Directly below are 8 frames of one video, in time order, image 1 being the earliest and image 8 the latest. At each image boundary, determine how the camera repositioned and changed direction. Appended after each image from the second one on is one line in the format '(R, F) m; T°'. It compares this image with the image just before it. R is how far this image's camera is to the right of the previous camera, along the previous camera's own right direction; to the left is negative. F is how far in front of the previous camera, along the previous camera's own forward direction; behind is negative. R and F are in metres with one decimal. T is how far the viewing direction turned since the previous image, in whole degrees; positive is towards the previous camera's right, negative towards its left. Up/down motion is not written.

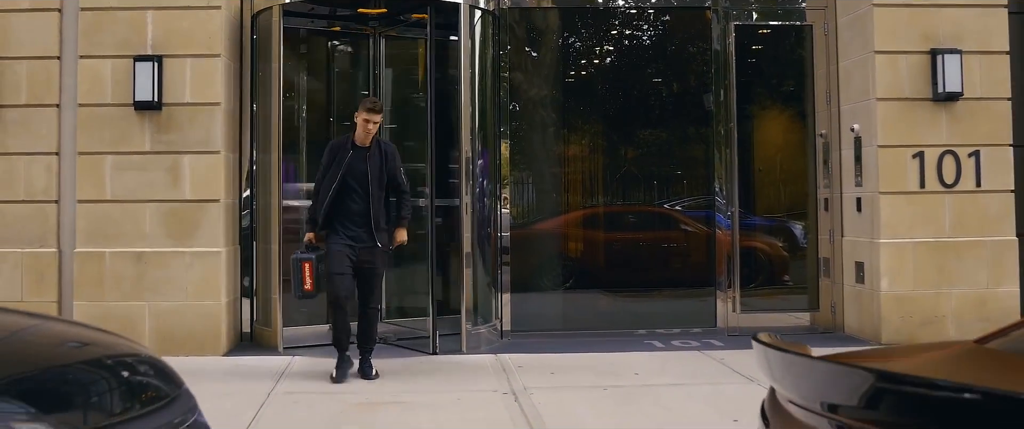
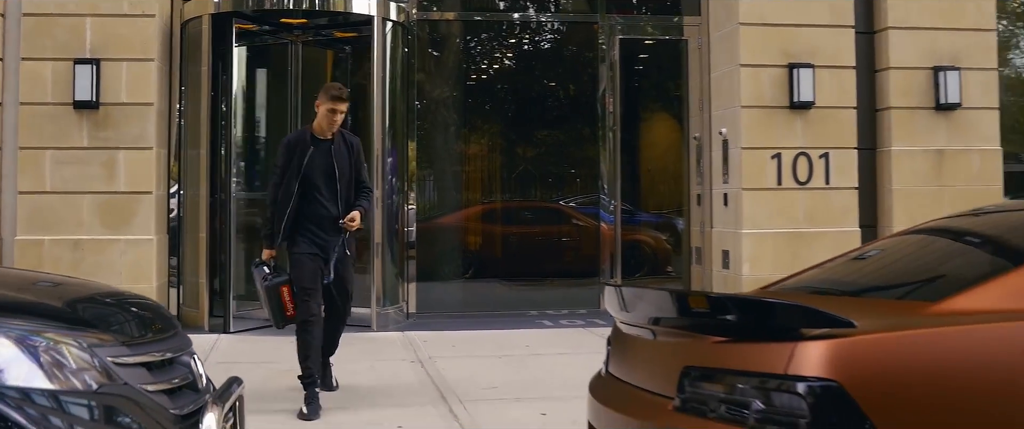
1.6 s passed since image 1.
(0.0, -0.9) m; +5°
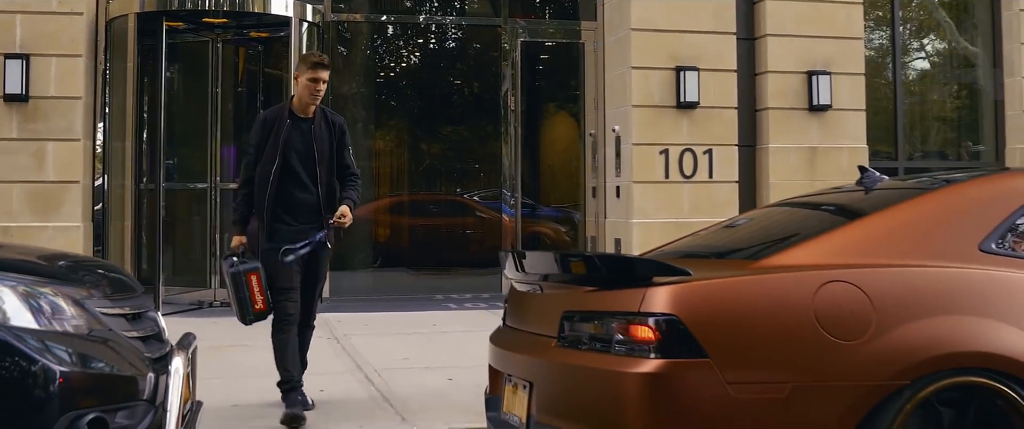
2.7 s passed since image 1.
(0.0, -0.6) m; +5°
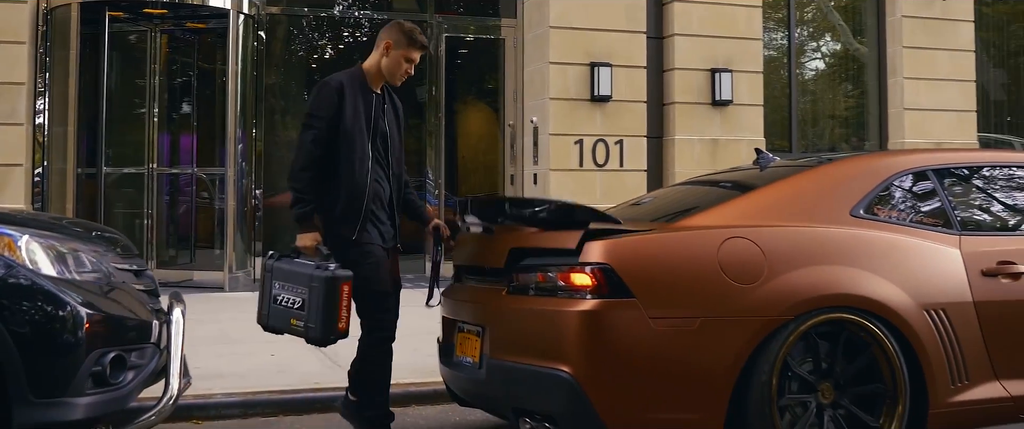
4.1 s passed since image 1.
(-0.2, -0.6) m; +5°
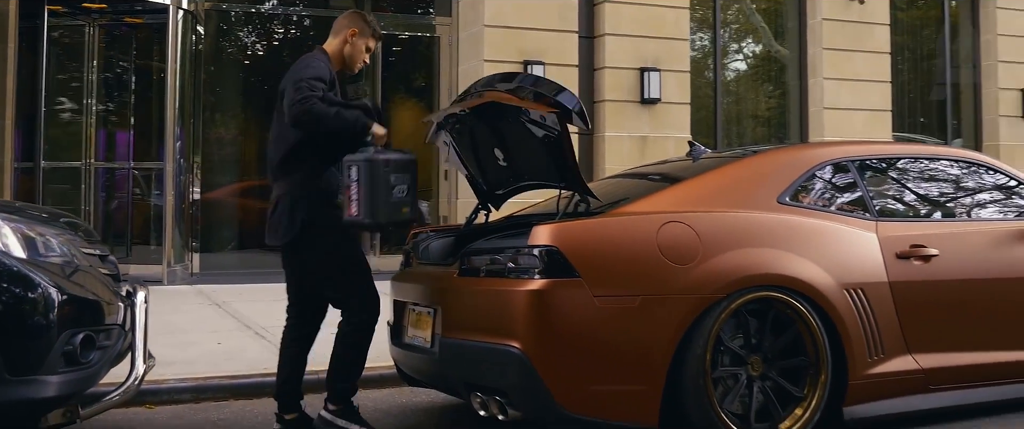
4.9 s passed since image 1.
(-0.1, -0.2) m; +4°
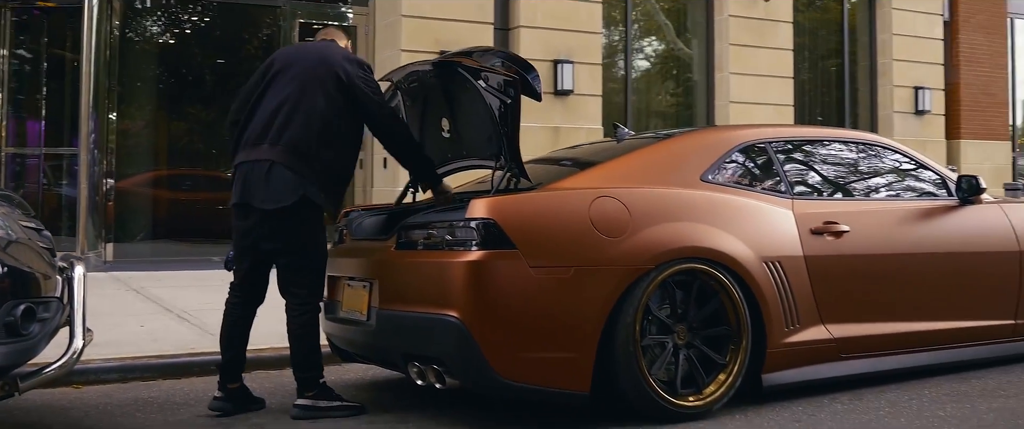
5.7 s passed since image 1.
(-0.1, -0.1) m; +5°
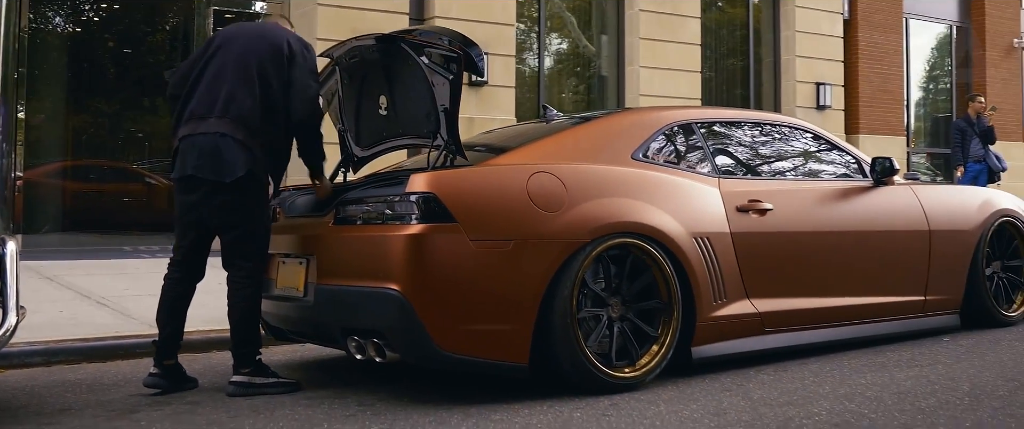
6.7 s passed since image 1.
(-0.1, -0.1) m; +5°
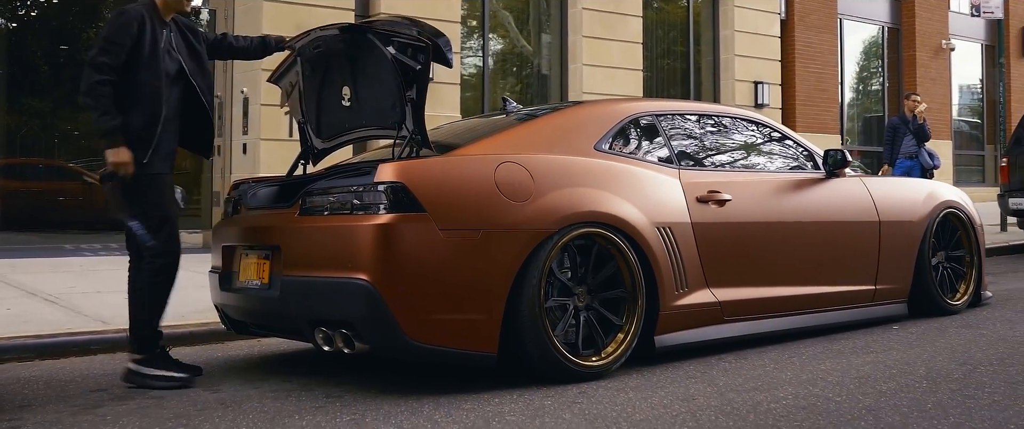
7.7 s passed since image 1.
(-0.1, 0.0) m; +3°
